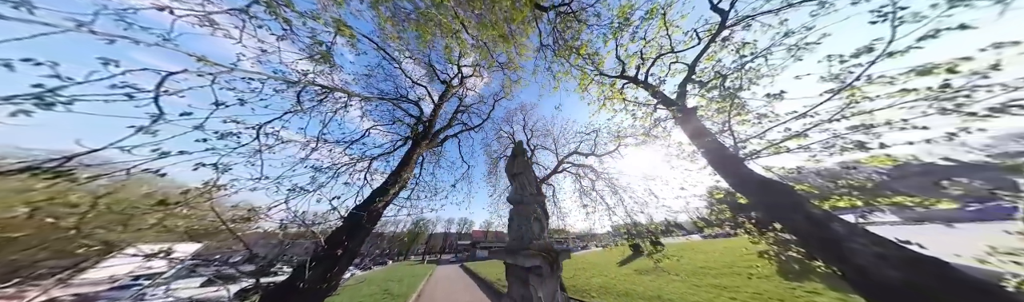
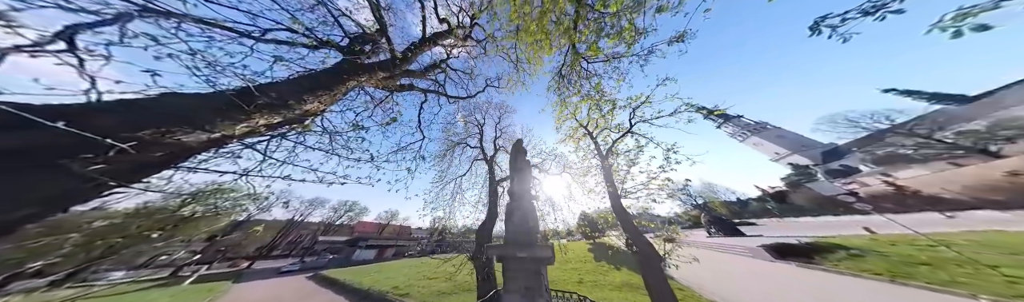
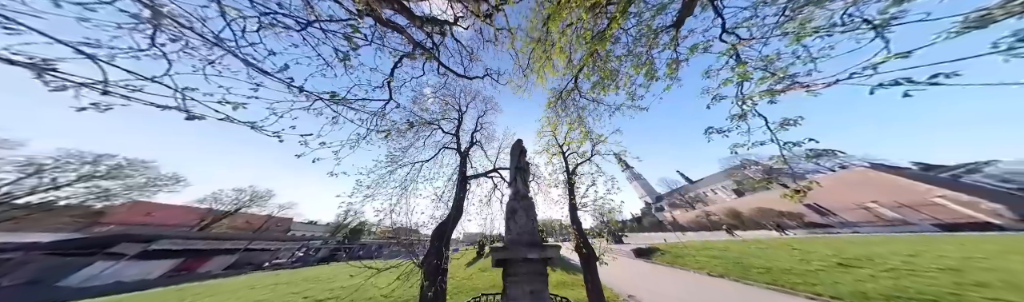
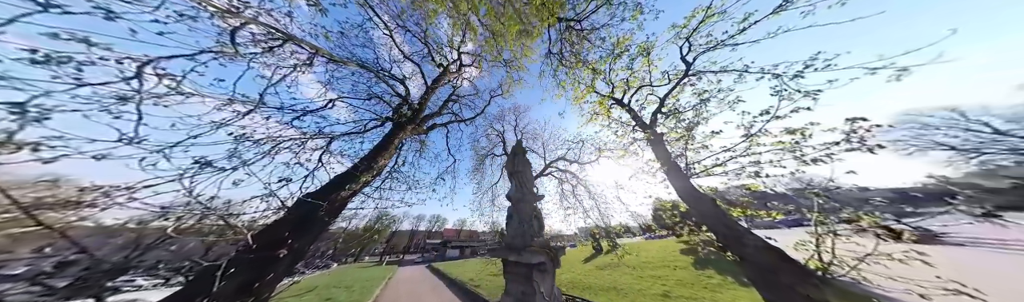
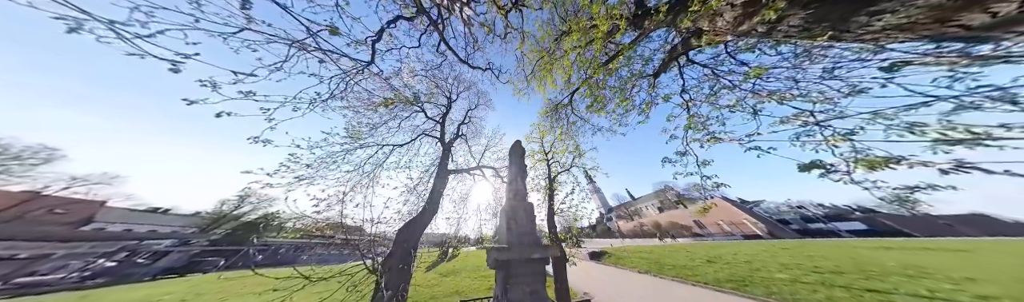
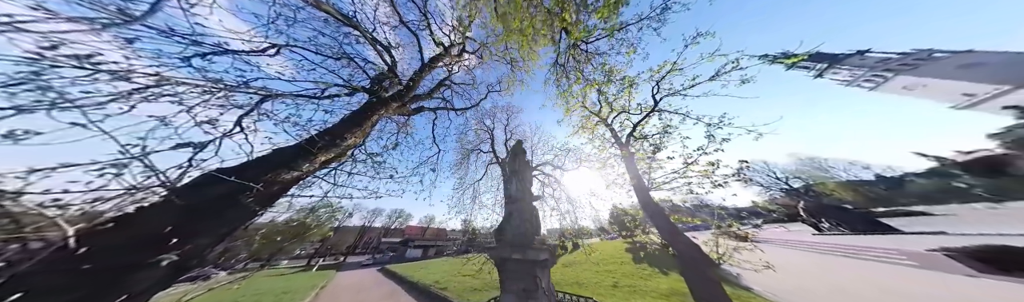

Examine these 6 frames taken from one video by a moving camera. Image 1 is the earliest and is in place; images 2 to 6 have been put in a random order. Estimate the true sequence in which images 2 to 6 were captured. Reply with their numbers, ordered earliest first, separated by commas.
4, 6, 2, 3, 5
